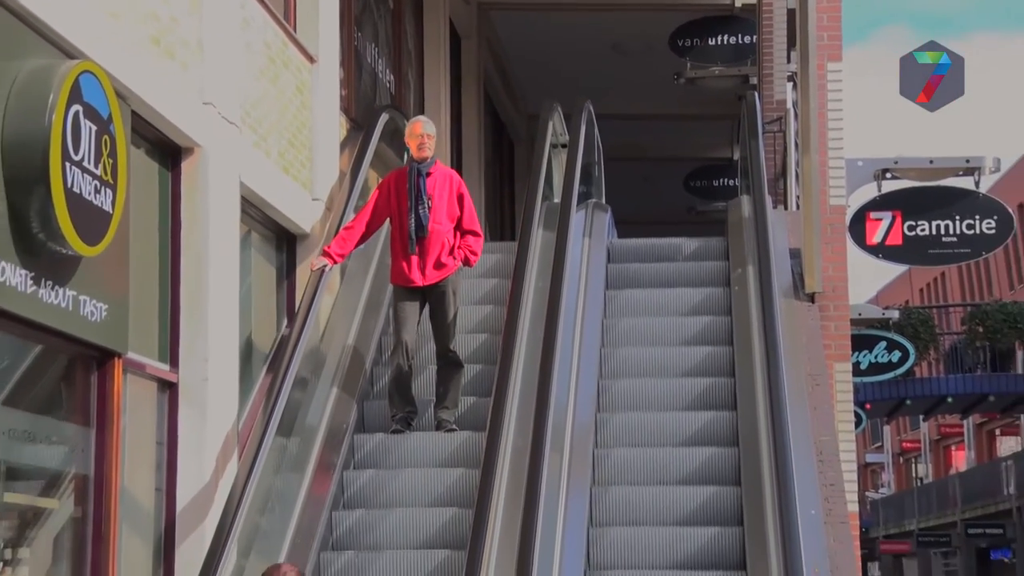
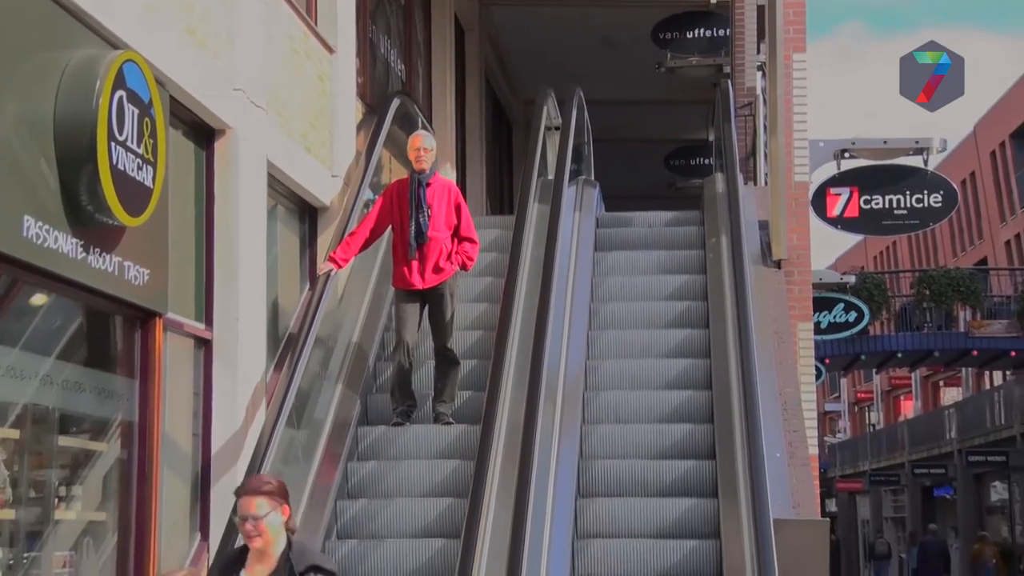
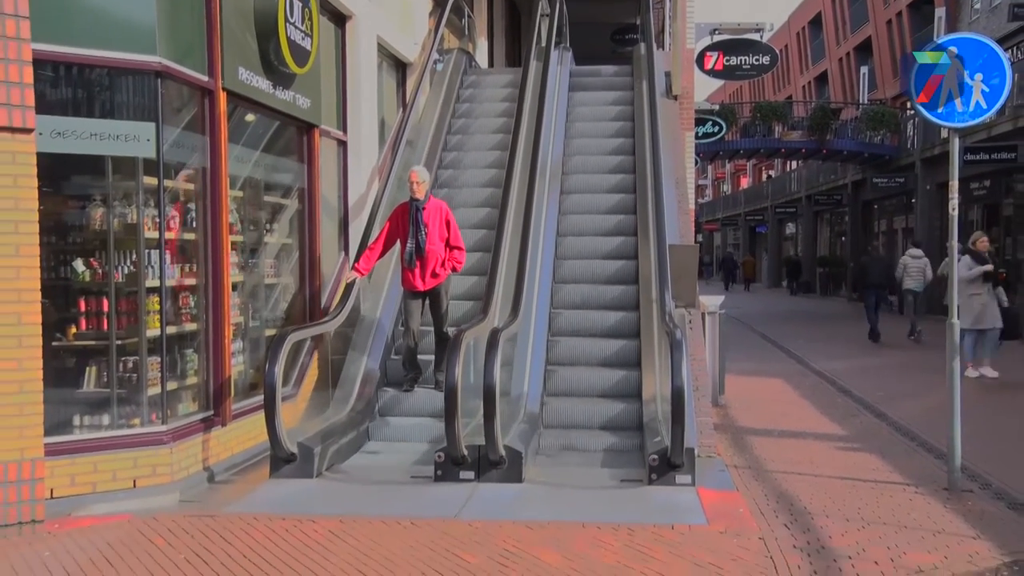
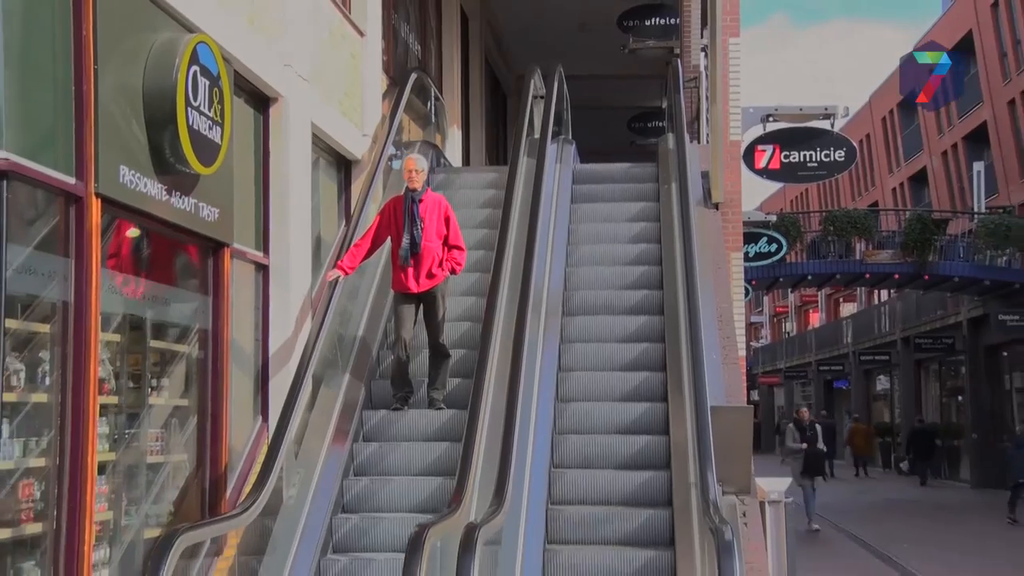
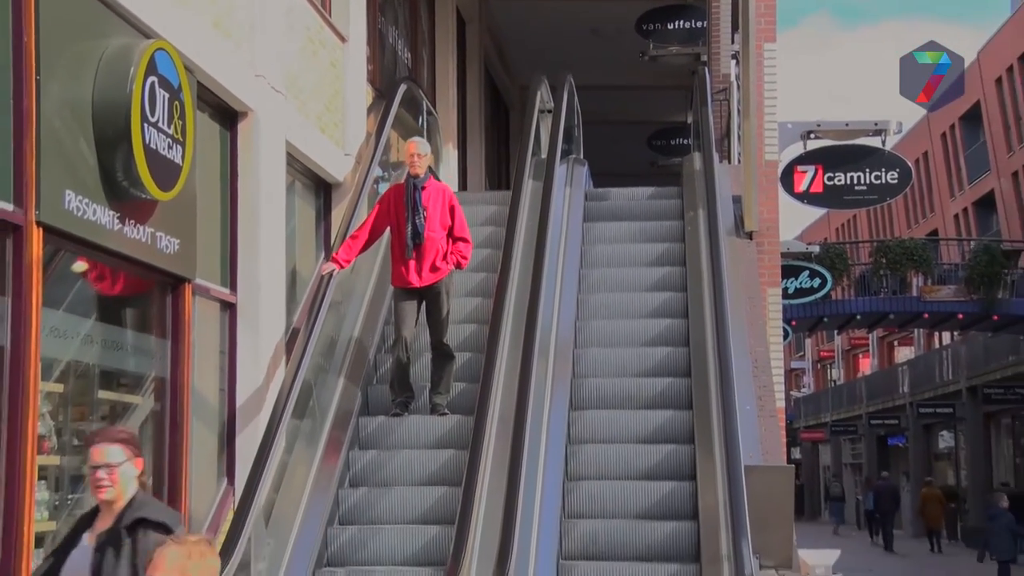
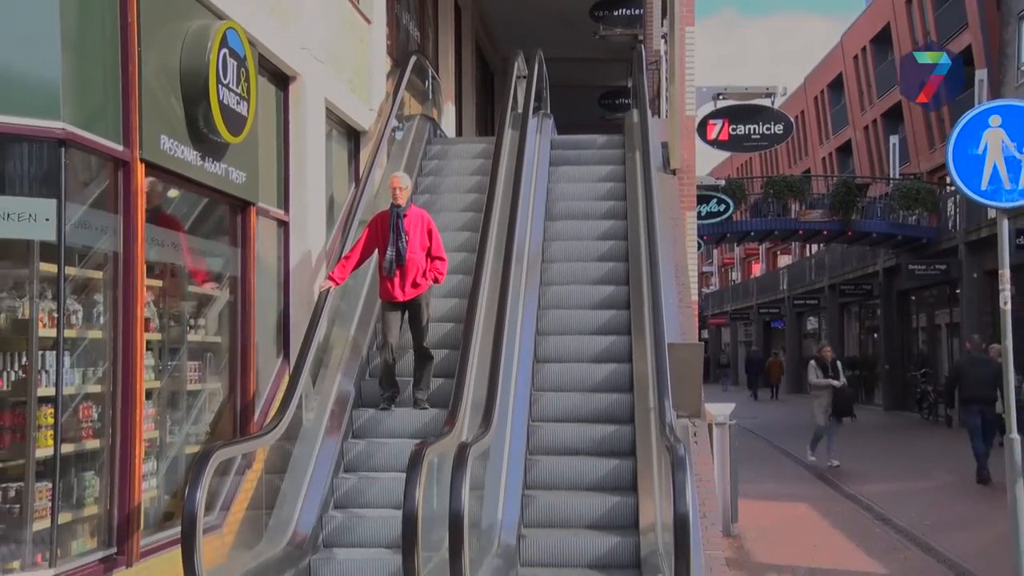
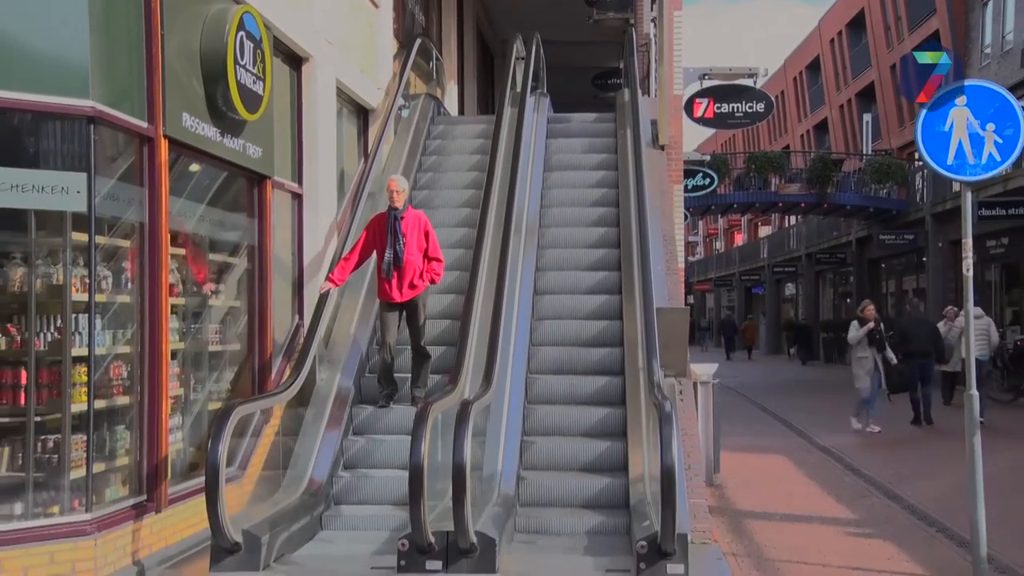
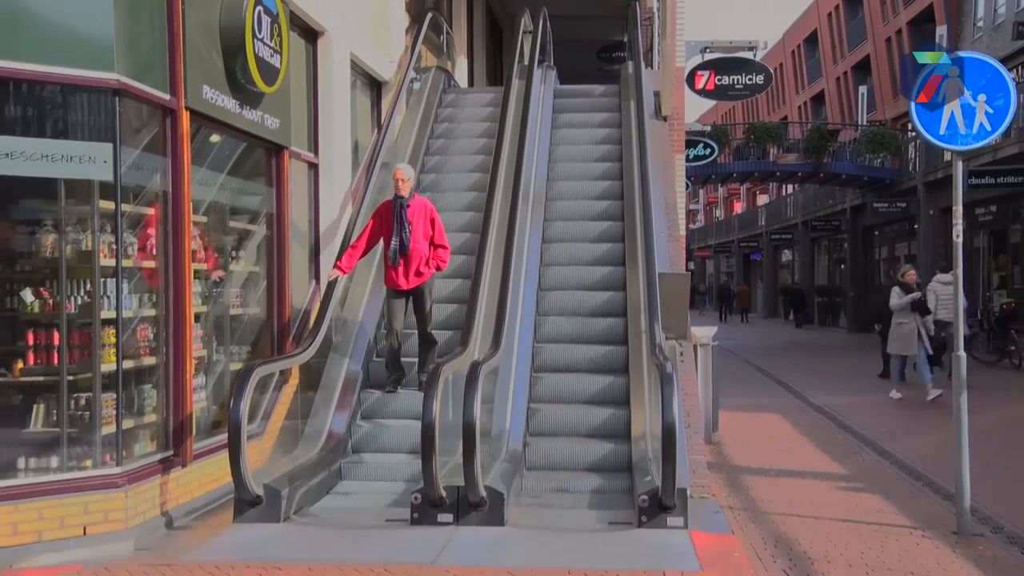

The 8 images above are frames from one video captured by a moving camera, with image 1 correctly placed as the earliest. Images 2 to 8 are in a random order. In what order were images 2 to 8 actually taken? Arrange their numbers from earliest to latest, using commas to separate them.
2, 5, 4, 6, 7, 8, 3
